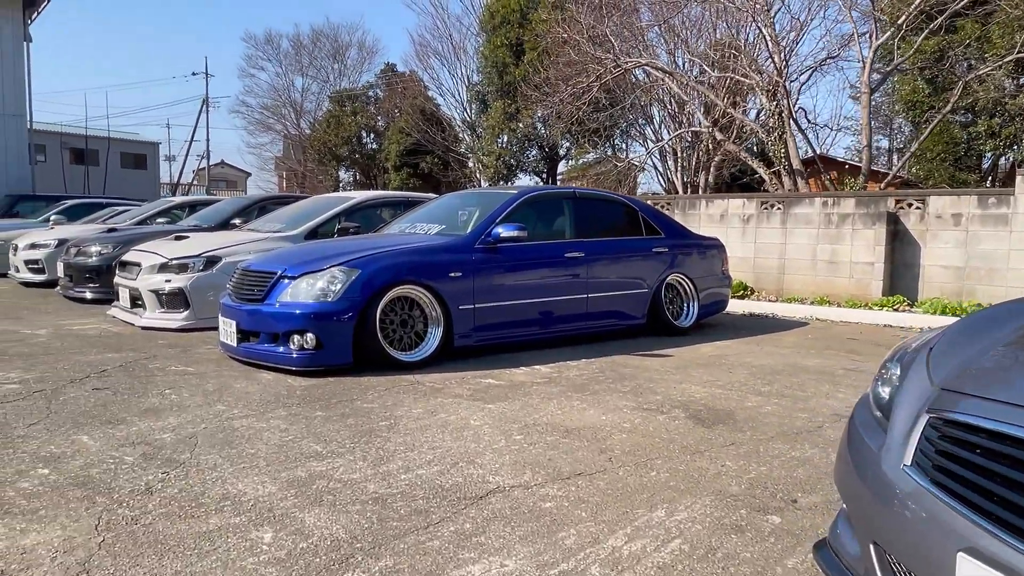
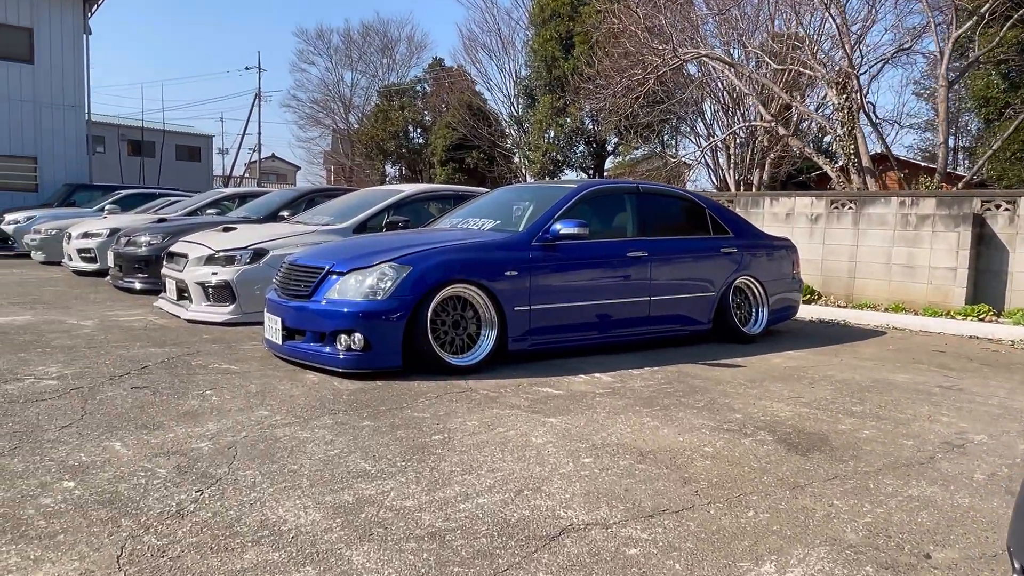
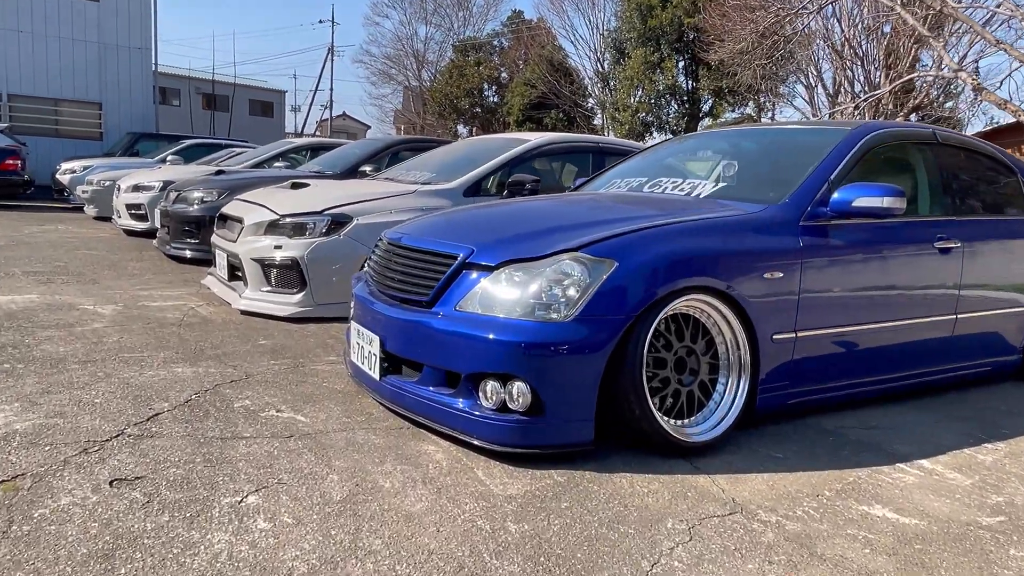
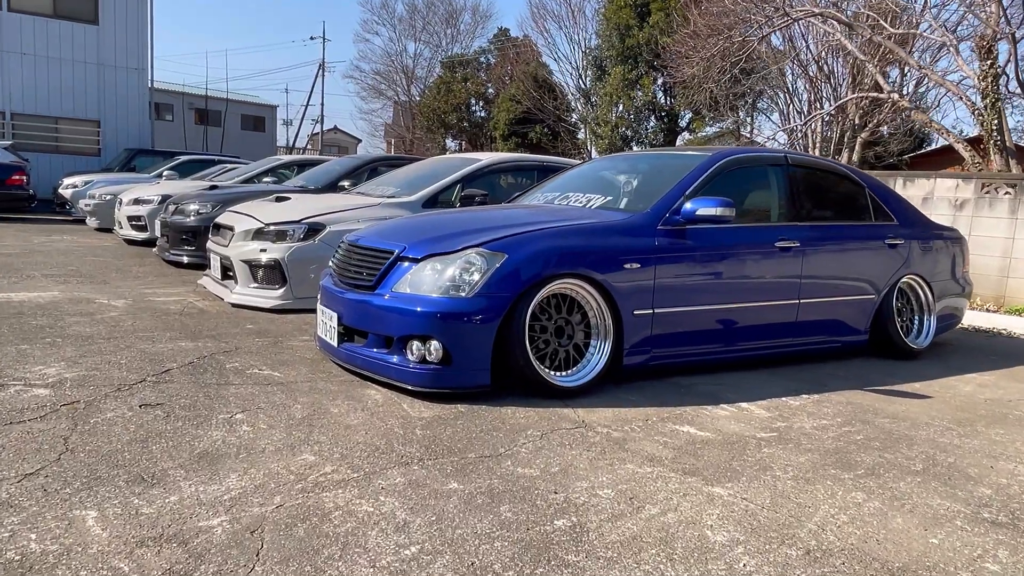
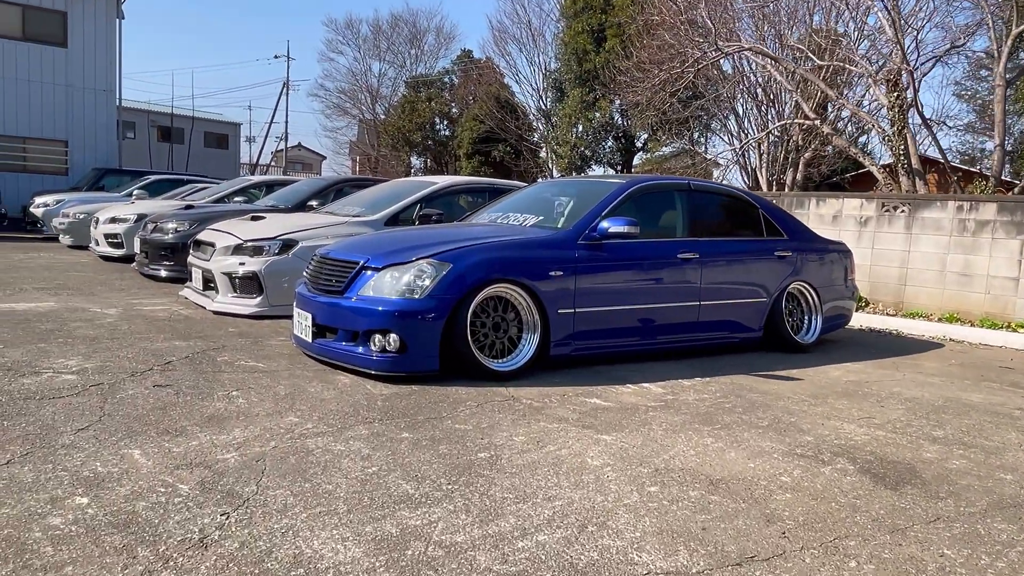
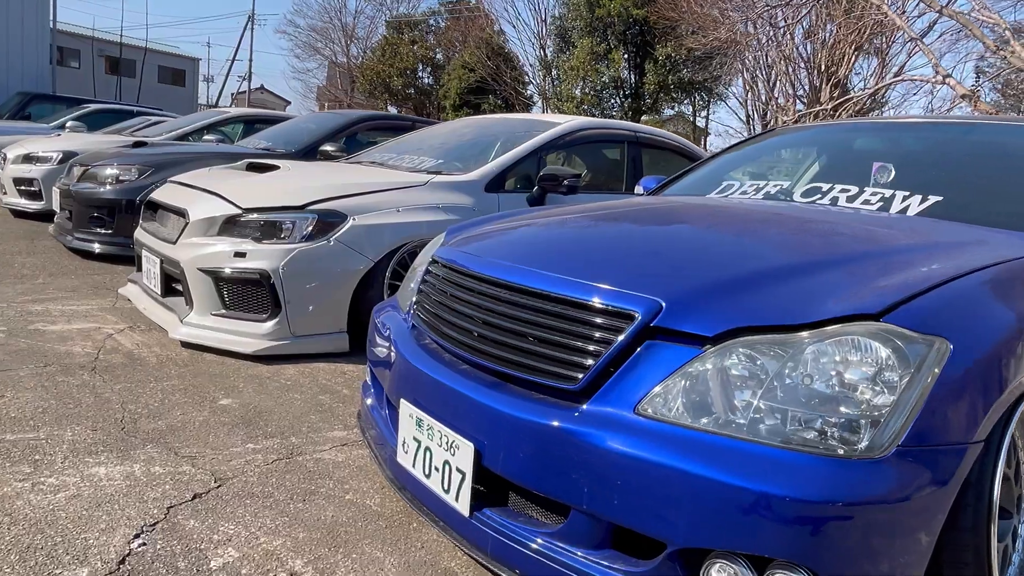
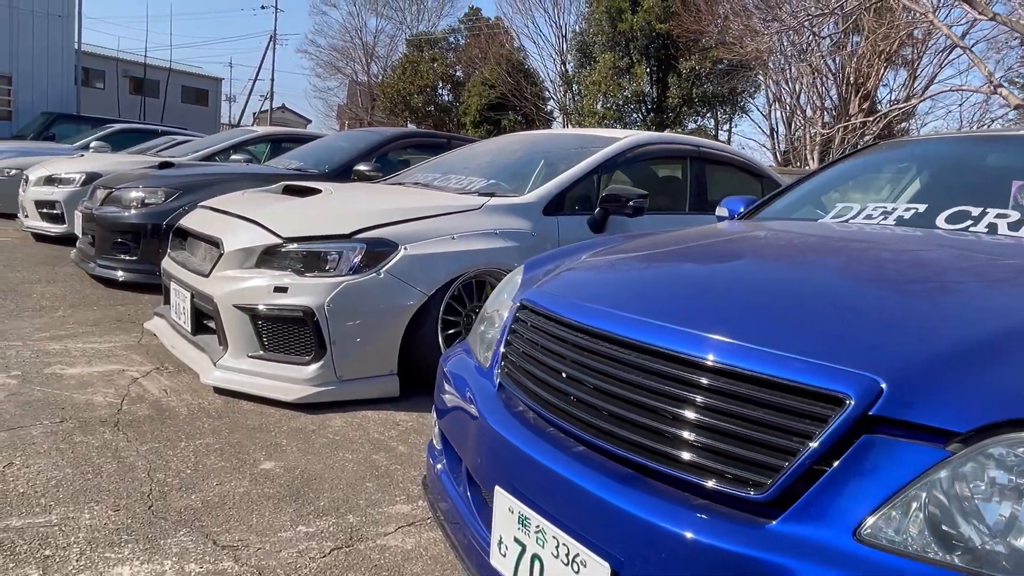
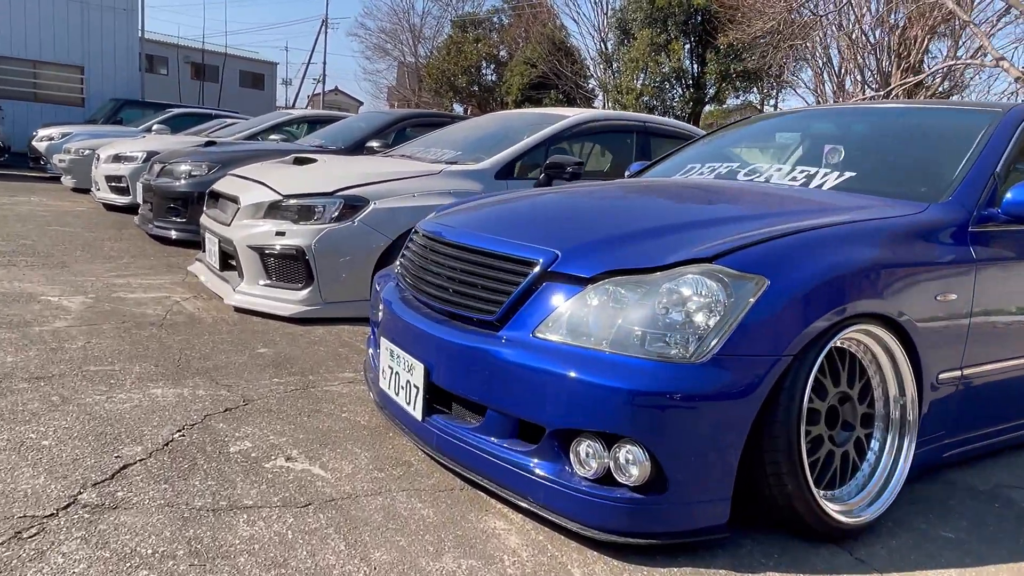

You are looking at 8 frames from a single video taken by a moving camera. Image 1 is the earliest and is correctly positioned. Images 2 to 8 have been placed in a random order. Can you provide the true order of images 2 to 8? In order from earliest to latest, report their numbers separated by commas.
2, 5, 4, 3, 8, 6, 7
